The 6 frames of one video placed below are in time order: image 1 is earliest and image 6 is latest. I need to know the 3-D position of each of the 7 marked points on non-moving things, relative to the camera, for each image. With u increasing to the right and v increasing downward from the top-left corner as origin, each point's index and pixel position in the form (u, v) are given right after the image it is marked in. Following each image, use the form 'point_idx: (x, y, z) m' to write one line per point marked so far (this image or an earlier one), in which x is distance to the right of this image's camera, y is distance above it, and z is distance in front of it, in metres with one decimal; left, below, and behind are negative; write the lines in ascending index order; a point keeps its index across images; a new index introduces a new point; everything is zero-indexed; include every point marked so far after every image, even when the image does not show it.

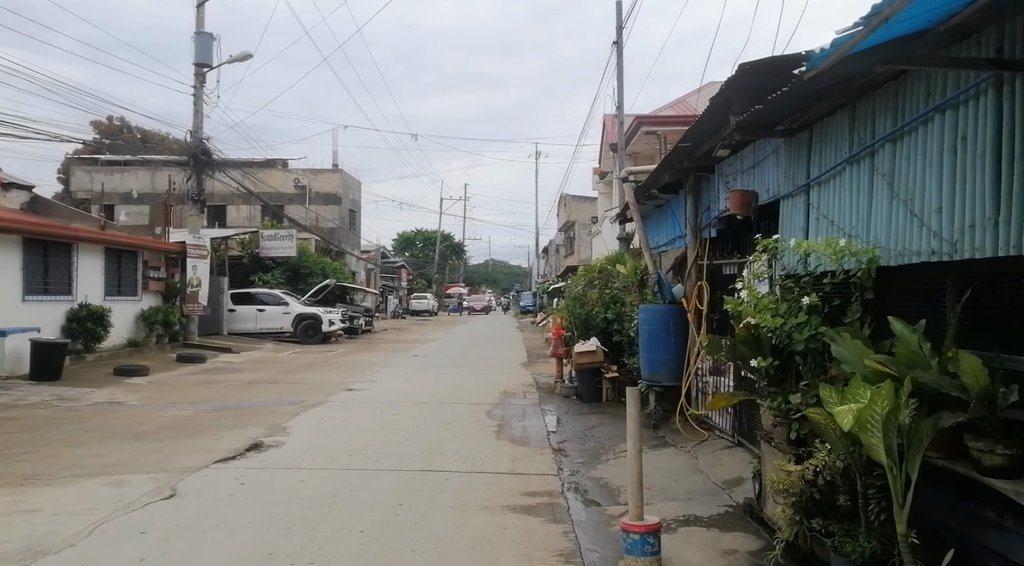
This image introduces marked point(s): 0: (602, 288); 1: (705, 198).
0: (+1.6, -0.1, +11.7) m
1: (+2.4, +1.1, +8.2) m
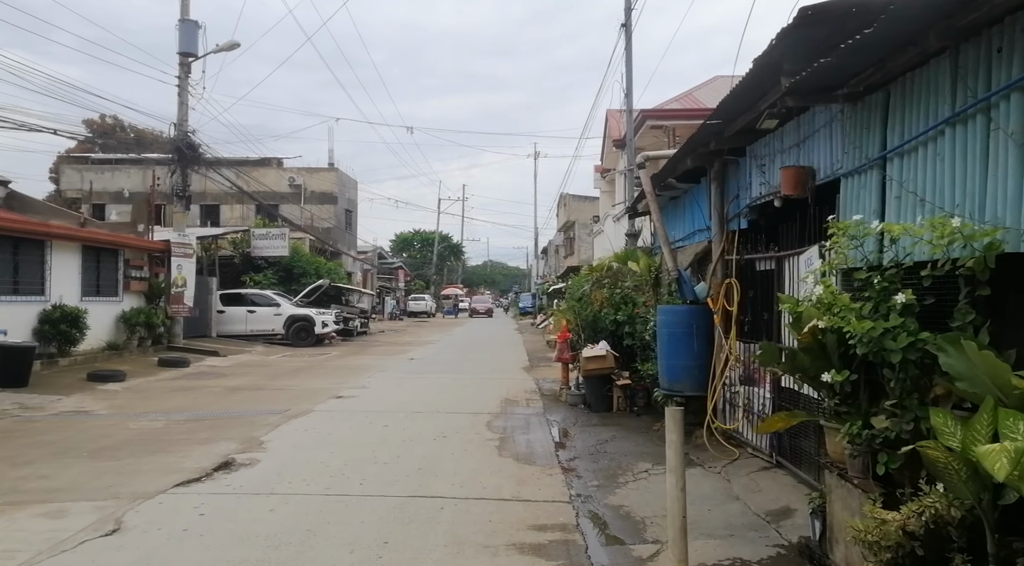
0: (+1.6, -0.1, +10.8) m
1: (+2.4, +1.1, +7.3) m
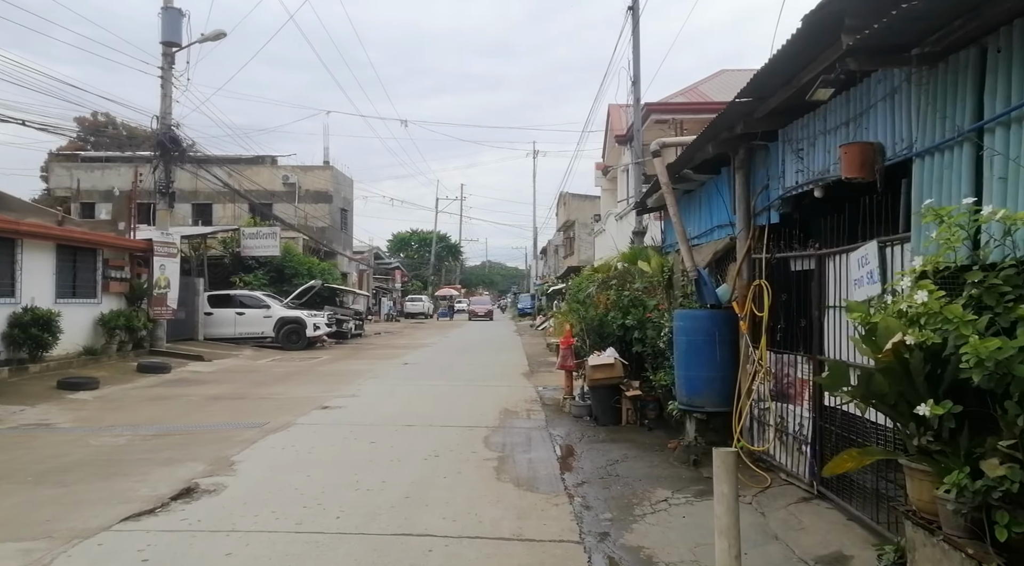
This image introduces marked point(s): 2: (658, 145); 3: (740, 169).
0: (+1.6, -0.1, +10.0) m
1: (+2.4, +1.1, +6.5) m
2: (+1.6, +1.5, +7.3) m
3: (+2.3, +1.1, +6.7) m
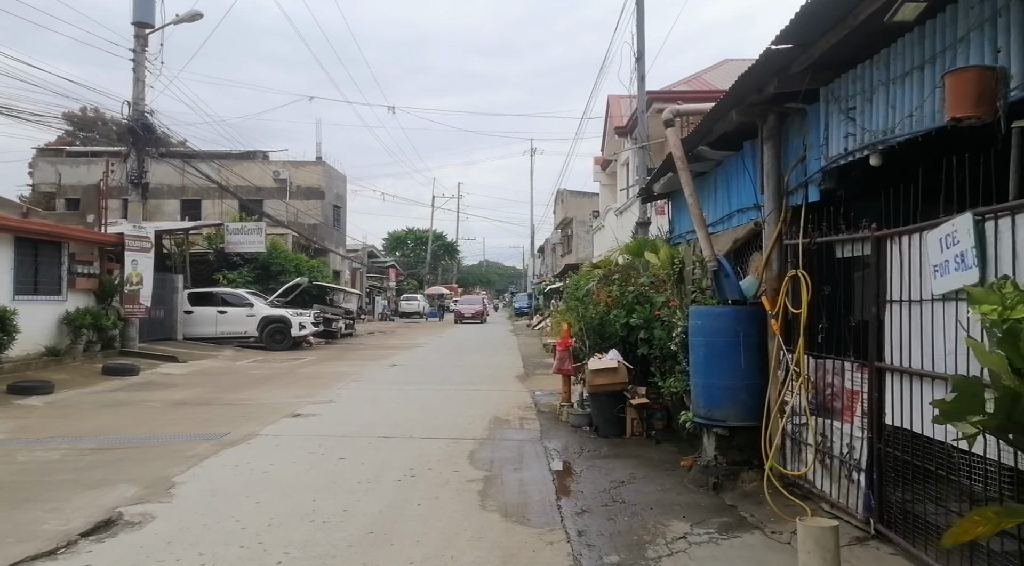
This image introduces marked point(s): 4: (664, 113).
0: (+1.5, 0.0, +9.0) m
1: (+2.3, +1.1, +5.4) m
2: (+1.5, +1.6, +6.3) m
3: (+2.2, +1.2, +5.6) m
4: (+1.4, +1.6, +6.3) m
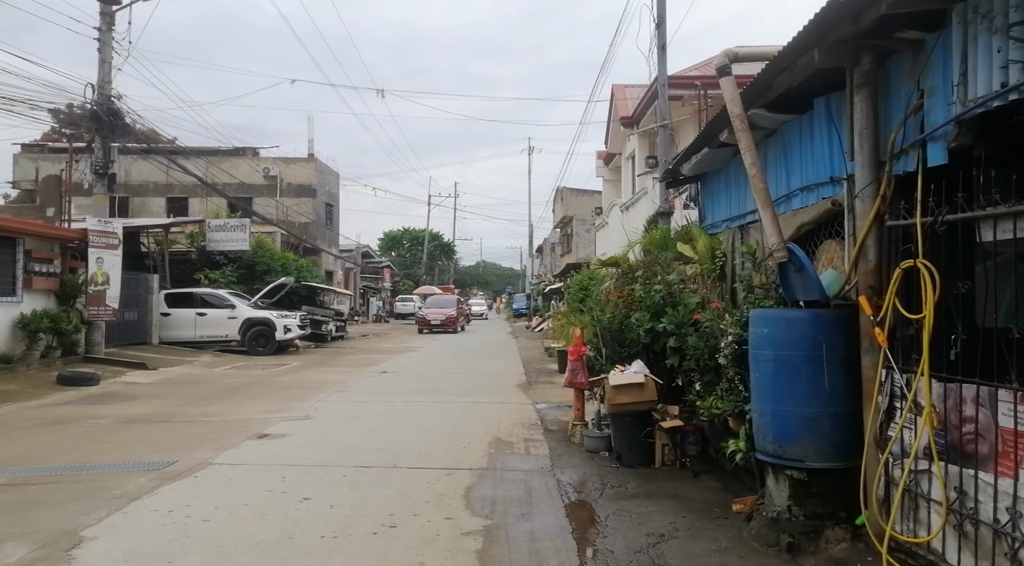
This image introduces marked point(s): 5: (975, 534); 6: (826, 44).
0: (+1.5, 0.0, +7.6) m
1: (+2.4, +1.2, +4.0) m
2: (+1.6, +1.6, +4.9) m
3: (+2.2, +1.2, +4.2) m
4: (+1.5, +1.6, +4.9) m
5: (+2.4, -1.3, +3.4) m
6: (+2.0, +1.5, +4.2) m
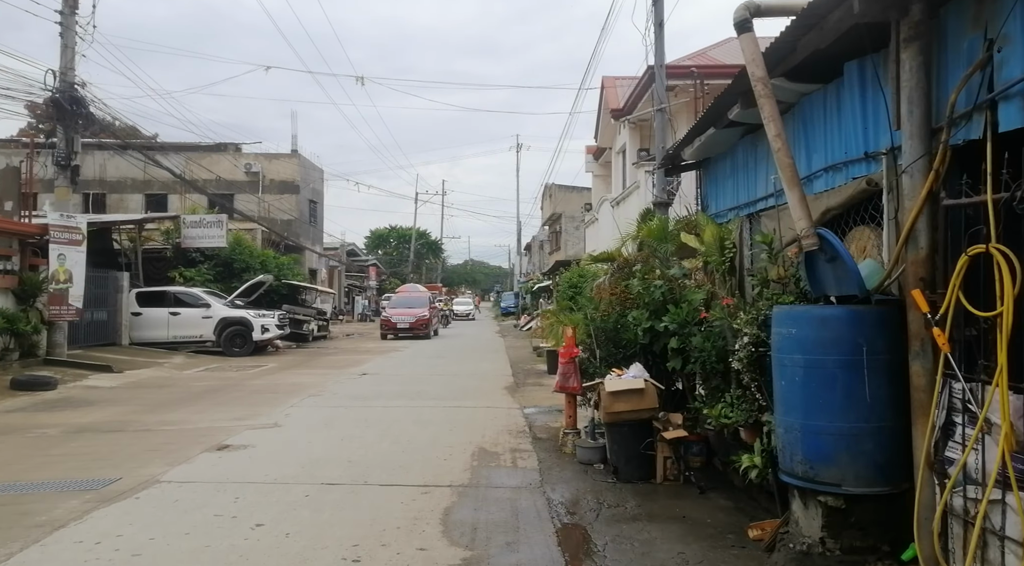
0: (+1.4, 0.0, +6.9) m
1: (+2.3, +1.2, +3.4) m
2: (+1.5, +1.7, +4.2) m
3: (+2.1, +1.3, +3.6) m
4: (+1.4, +1.7, +4.2) m
5: (+2.3, -1.2, +2.7) m
6: (+1.9, +1.6, +3.5) m
